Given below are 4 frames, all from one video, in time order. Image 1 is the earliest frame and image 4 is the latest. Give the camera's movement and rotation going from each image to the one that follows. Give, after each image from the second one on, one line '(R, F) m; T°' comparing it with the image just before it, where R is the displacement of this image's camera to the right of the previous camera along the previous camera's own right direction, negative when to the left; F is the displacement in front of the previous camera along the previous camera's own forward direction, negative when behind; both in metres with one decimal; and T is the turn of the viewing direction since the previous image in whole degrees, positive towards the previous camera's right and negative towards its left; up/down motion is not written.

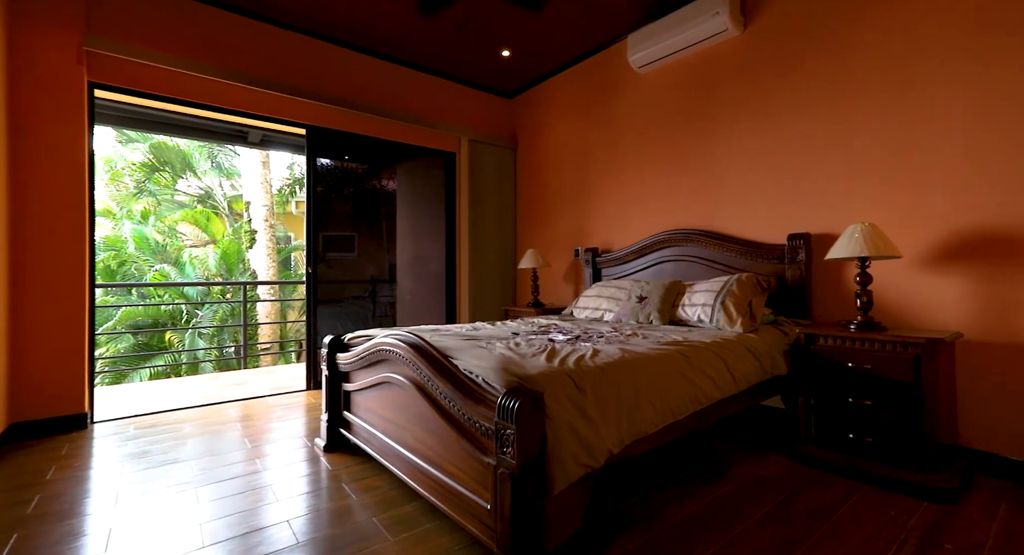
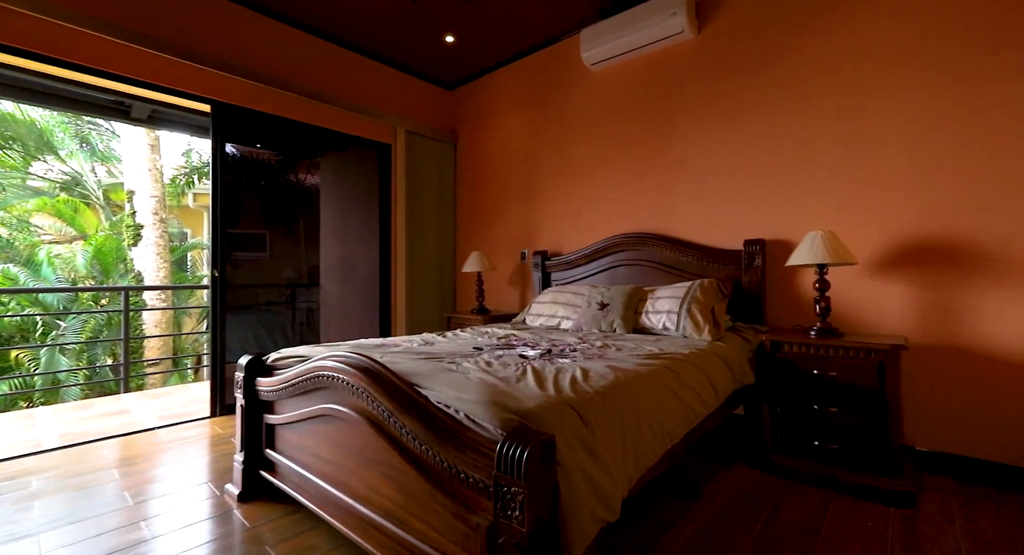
(-0.2, +0.3) m; +10°
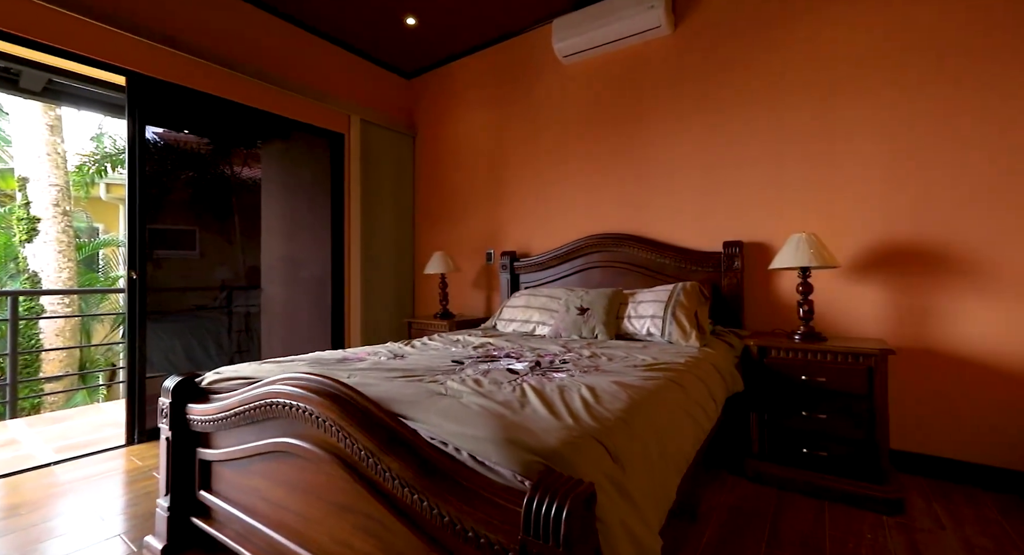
(-0.1, +0.2) m; +7°
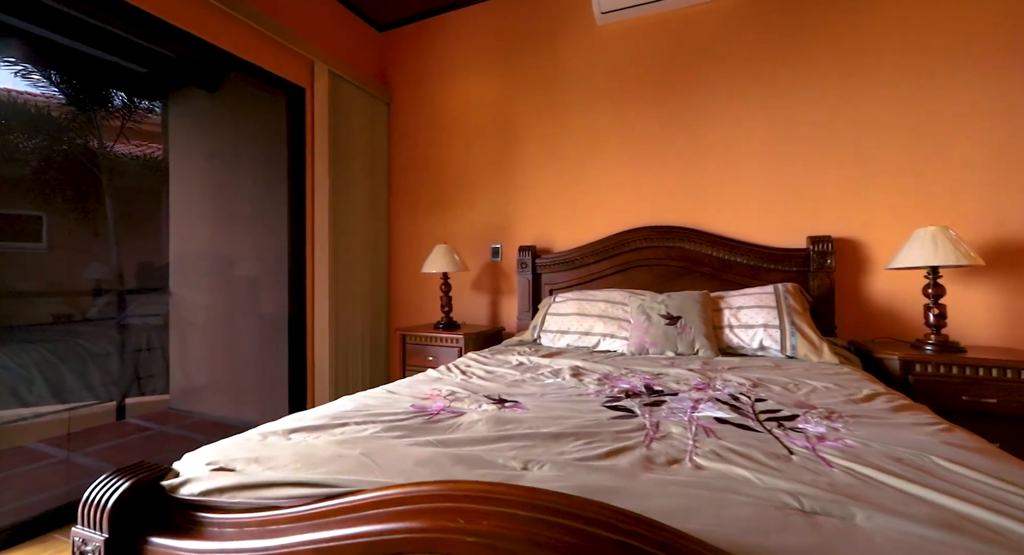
(-0.7, +0.7) m; +12°
